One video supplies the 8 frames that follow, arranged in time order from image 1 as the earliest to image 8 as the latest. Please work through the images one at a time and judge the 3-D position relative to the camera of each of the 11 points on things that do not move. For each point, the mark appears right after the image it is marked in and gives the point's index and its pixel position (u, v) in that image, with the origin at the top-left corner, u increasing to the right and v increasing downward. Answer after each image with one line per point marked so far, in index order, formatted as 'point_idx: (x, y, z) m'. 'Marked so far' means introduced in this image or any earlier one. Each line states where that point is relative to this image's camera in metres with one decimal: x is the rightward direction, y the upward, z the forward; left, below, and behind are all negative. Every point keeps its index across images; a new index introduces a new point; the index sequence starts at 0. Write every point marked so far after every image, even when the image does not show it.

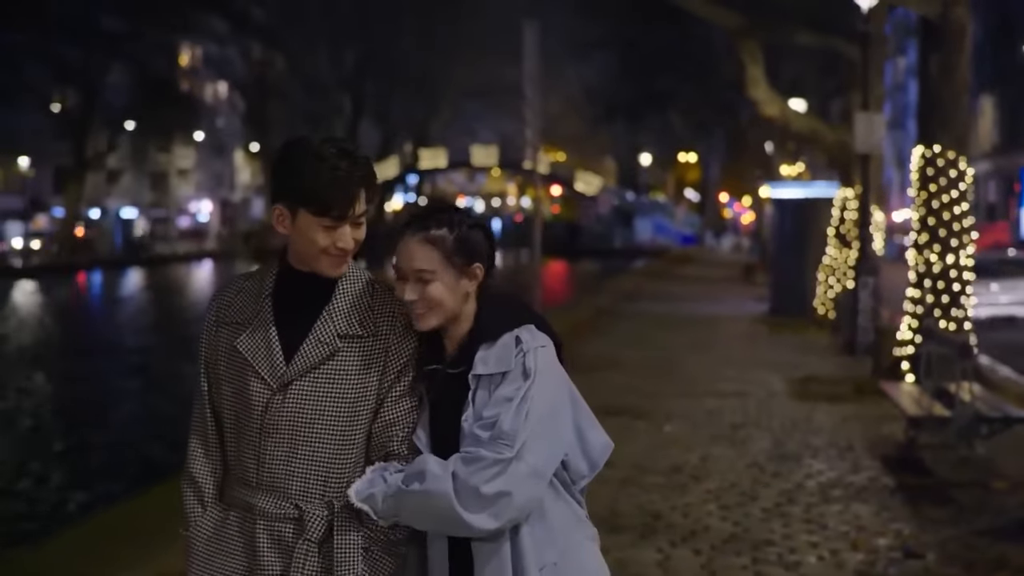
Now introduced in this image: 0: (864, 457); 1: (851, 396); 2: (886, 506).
0: (+2.2, -1.0, +8.5) m
1: (+2.7, -0.8, +11.2) m
2: (+1.8, -1.0, +6.7) m
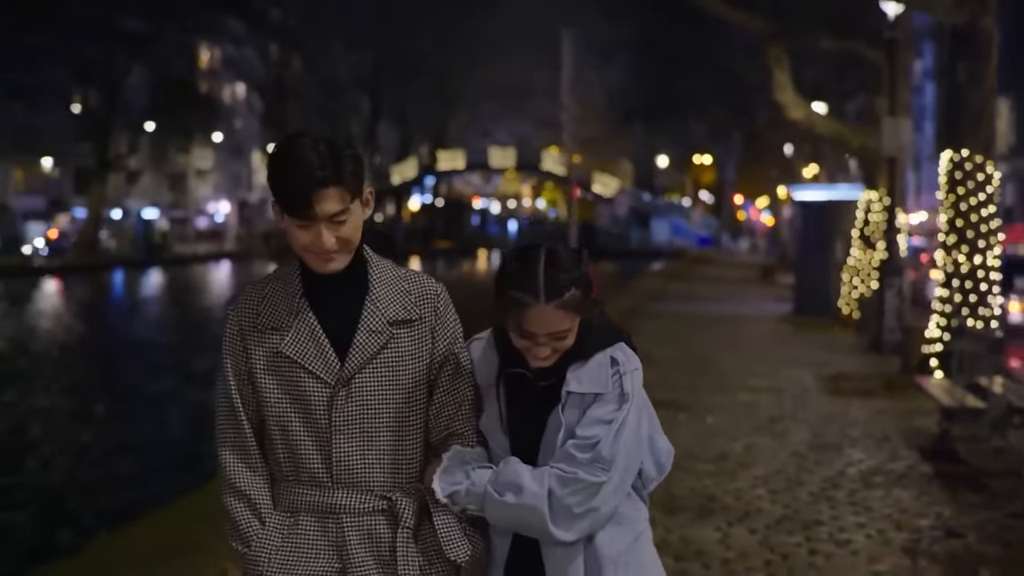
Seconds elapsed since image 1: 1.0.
0: (+2.5, -1.0, +8.9) m
1: (+3.0, -0.8, +11.6) m
2: (+2.1, -1.0, +7.0) m
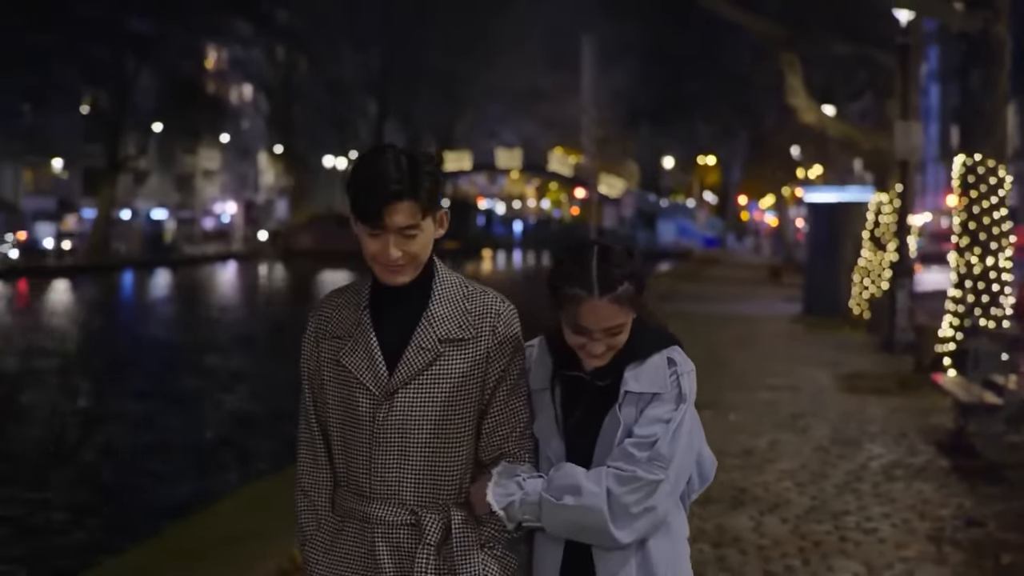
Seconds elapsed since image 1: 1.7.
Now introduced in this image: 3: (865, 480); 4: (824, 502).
0: (+2.7, -1.0, +9.2) m
1: (+3.2, -0.8, +11.9) m
2: (+2.3, -1.0, +7.3) m
3: (+1.9, -1.0, +7.4) m
4: (+1.5, -1.0, +6.8) m
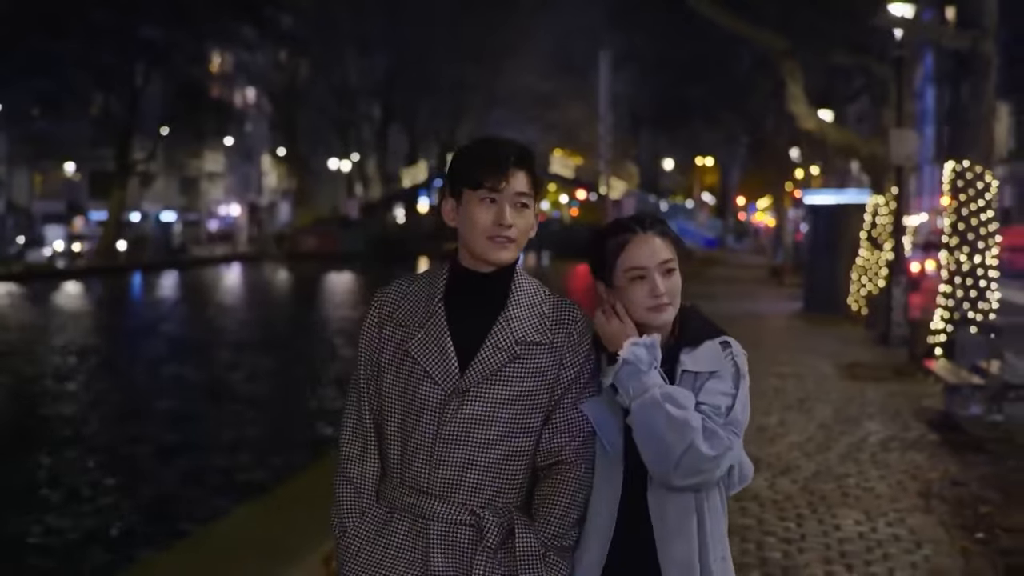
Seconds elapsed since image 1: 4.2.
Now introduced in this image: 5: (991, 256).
0: (+2.9, -1.0, +10.2) m
1: (+3.5, -0.8, +12.9) m
2: (+2.5, -1.0, +8.3) m
3: (+2.1, -1.0, +8.4) m
4: (+1.7, -1.0, +7.8) m
5: (+5.1, +0.3, +15.2) m
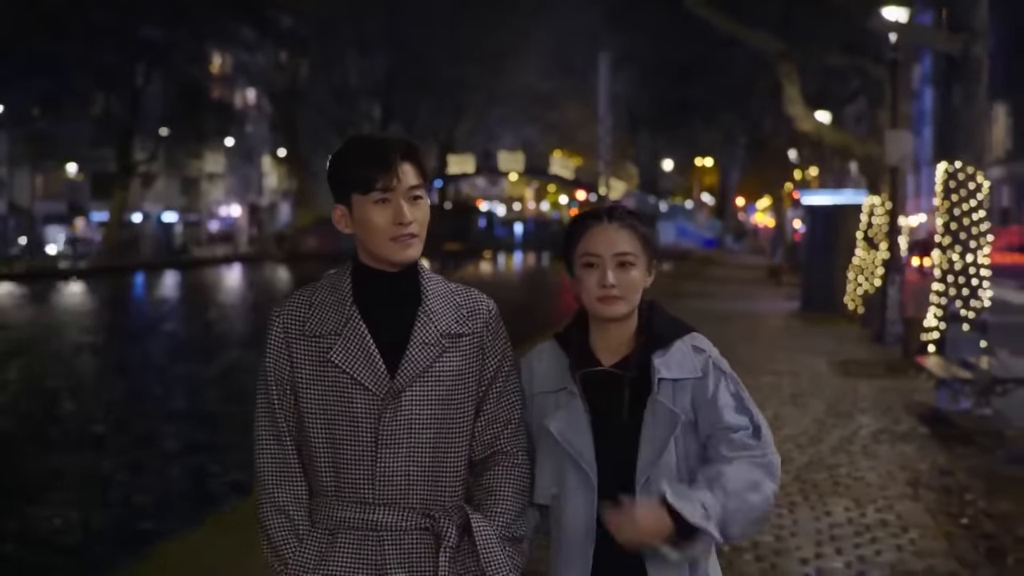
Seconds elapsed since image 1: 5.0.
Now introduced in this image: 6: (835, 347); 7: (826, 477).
0: (+2.9, -0.9, +10.5) m
1: (+3.5, -0.8, +13.1) m
2: (+2.5, -1.0, +8.6) m
3: (+2.1, -1.0, +8.7) m
4: (+1.8, -1.0, +8.1) m
5: (+5.2, +0.4, +15.5) m
6: (+4.1, -0.8, +18.1) m
7: (+1.7, -1.0, +7.6) m
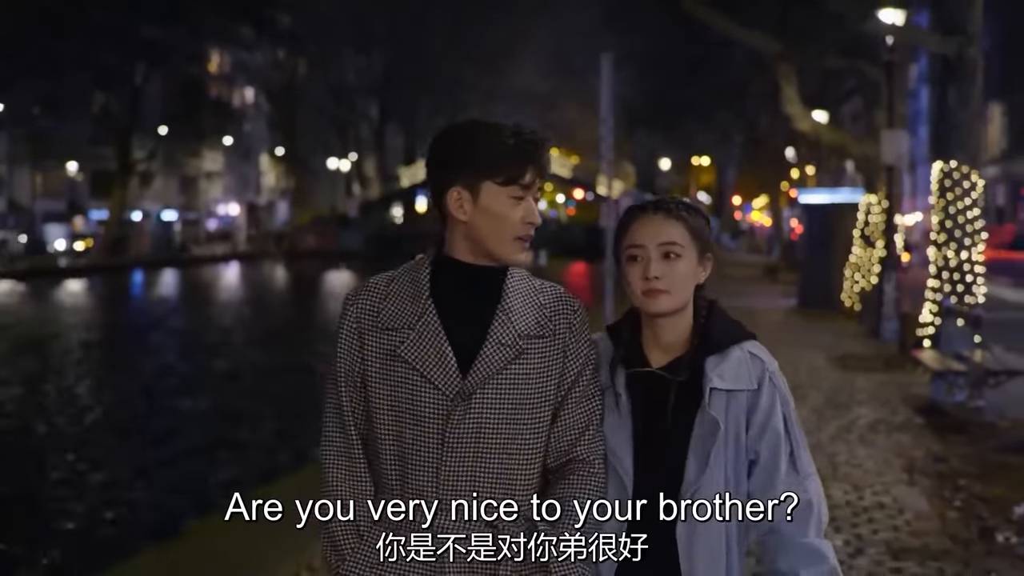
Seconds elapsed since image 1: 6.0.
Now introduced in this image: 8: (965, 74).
0: (+3.0, -0.9, +10.8) m
1: (+3.5, -0.8, +13.4) m
2: (+2.6, -0.9, +8.9) m
3: (+2.2, -0.9, +9.0) m
4: (+1.8, -1.0, +8.4) m
5: (+5.2, +0.4, +15.8) m
6: (+4.2, -0.7, +18.4) m
7: (+1.7, -1.0, +7.9) m
8: (+5.4, +2.6, +16.8) m
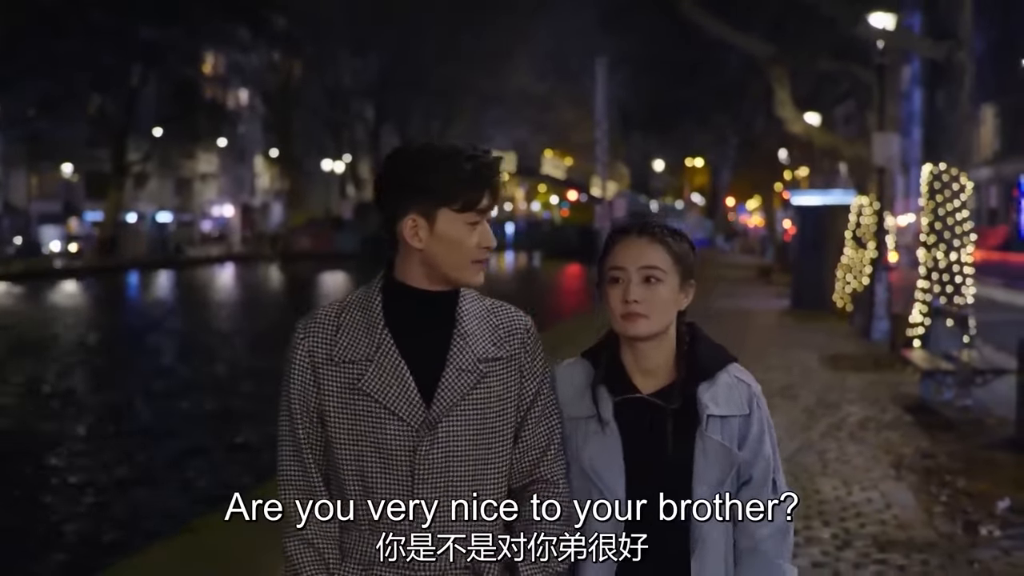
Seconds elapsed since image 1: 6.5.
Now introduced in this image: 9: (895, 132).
0: (+2.9, -0.9, +10.9) m
1: (+3.5, -0.8, +13.6) m
2: (+2.6, -0.9, +9.1) m
3: (+2.2, -0.9, +9.2) m
4: (+1.8, -1.0, +8.6) m
5: (+5.1, +0.4, +16.0) m
6: (+4.1, -0.7, +18.6) m
7: (+1.7, -1.0, +8.0) m
8: (+5.4, +2.6, +17.0) m
9: (+5.1, +2.1, +18.7) m
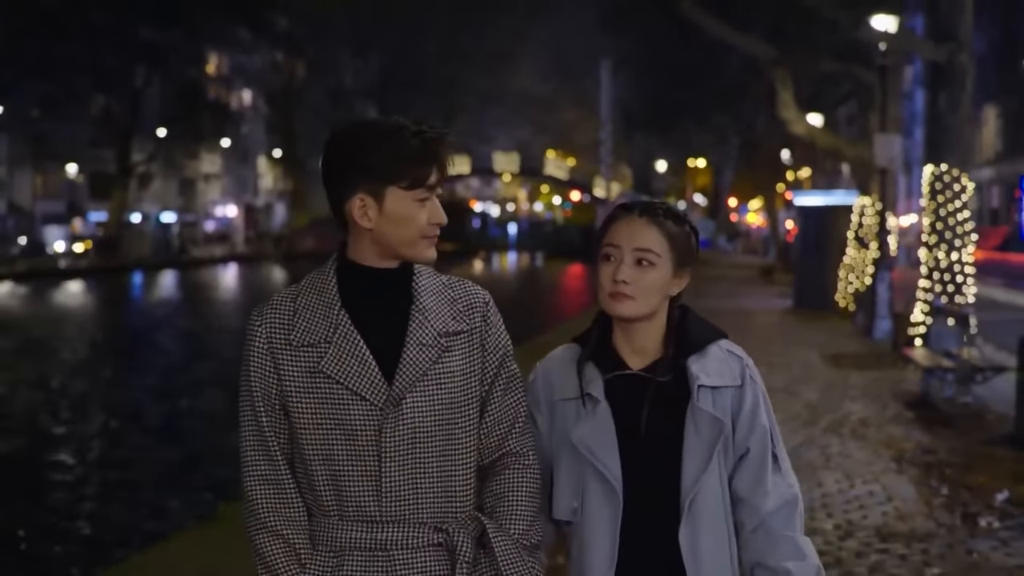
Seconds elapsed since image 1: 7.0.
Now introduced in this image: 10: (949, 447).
0: (+3.0, -0.9, +11.1) m
1: (+3.6, -0.8, +13.8) m
2: (+2.6, -0.9, +9.2) m
3: (+2.2, -0.9, +9.3) m
4: (+1.9, -0.9, +8.7) m
5: (+5.2, +0.4, +16.1) m
6: (+4.2, -0.7, +18.7) m
7: (+1.8, -1.0, +8.2) m
8: (+5.4, +2.6, +17.2) m
9: (+5.1, +2.1, +18.9) m
10: (+2.6, -1.0, +8.6) m
